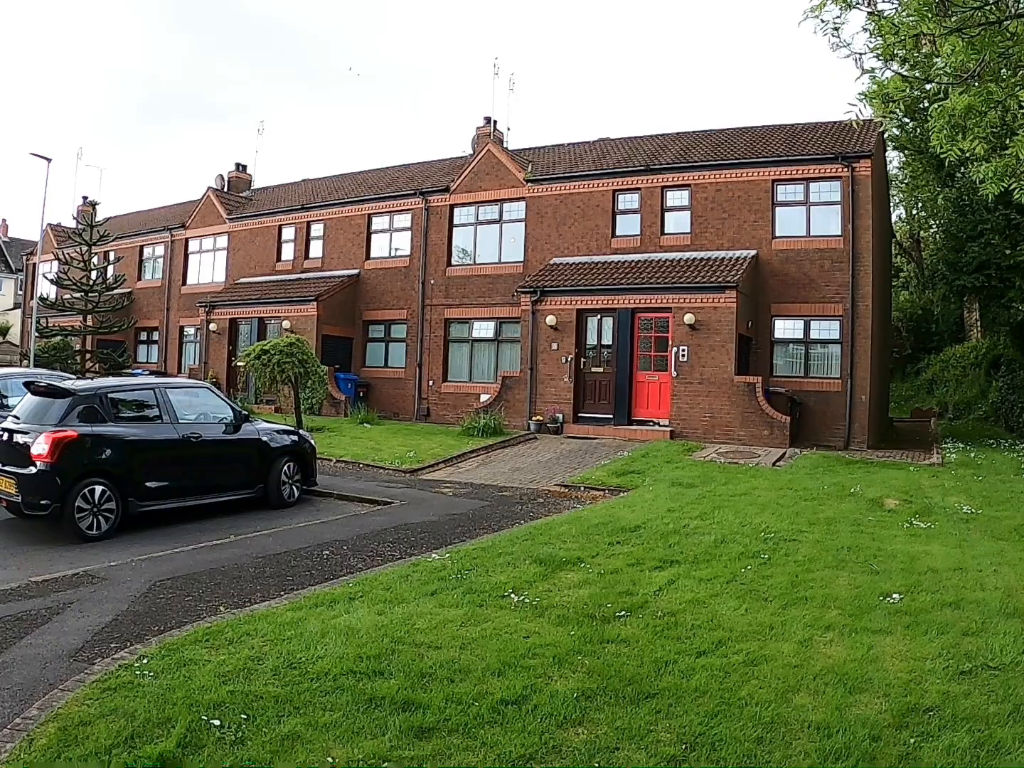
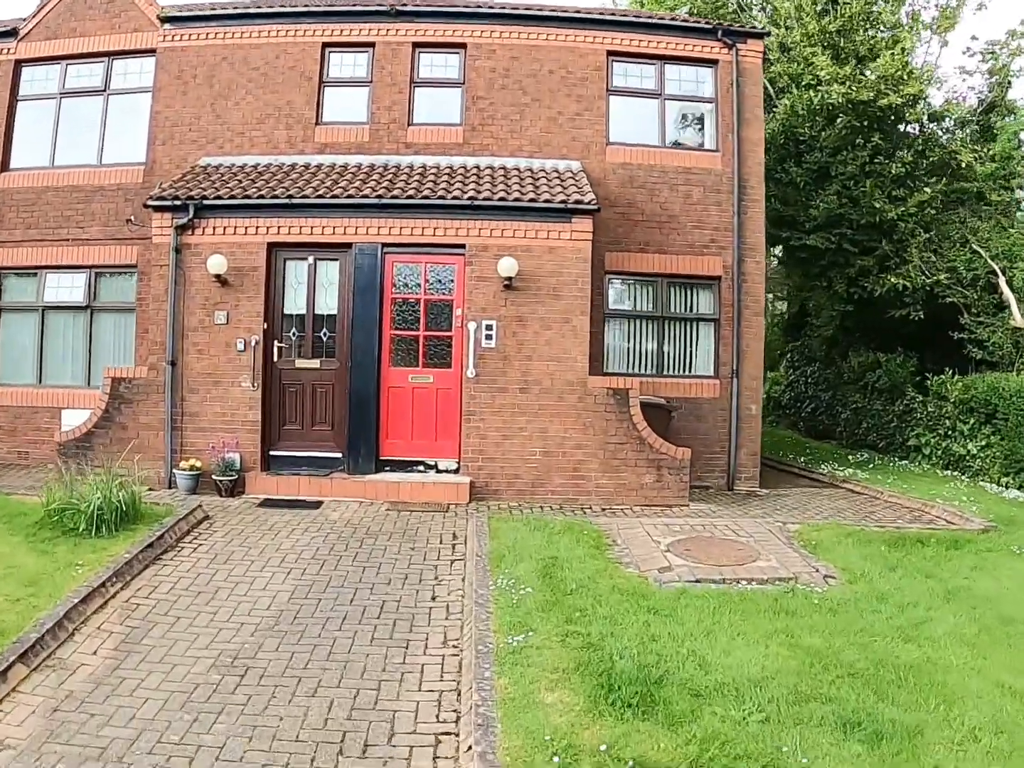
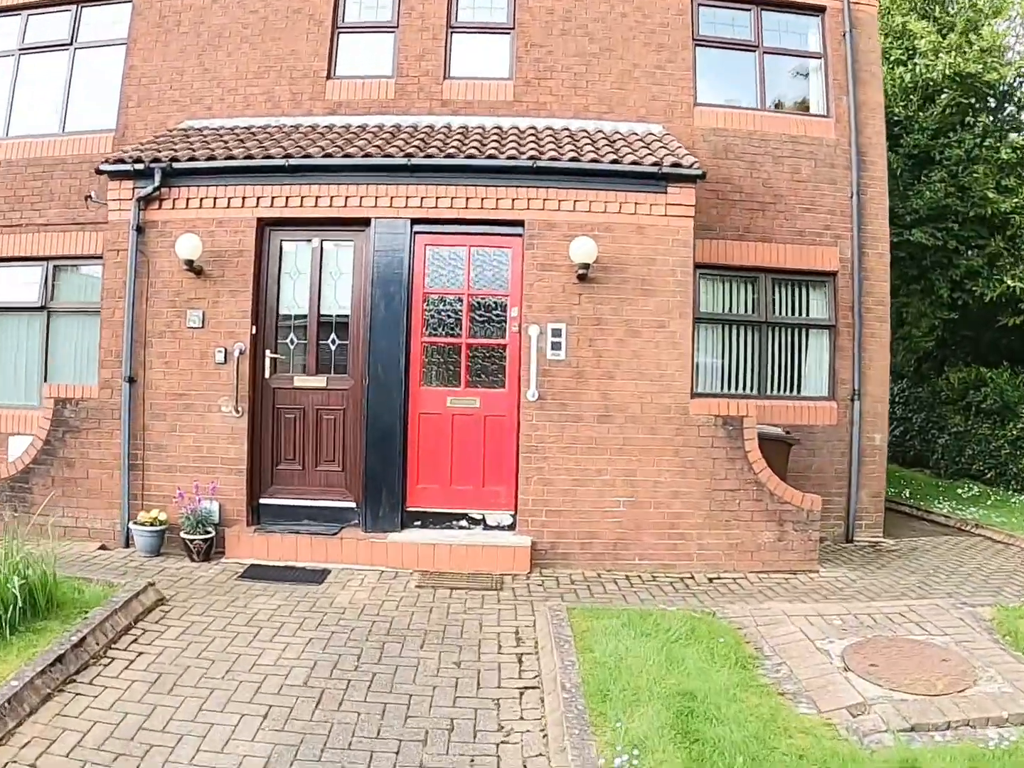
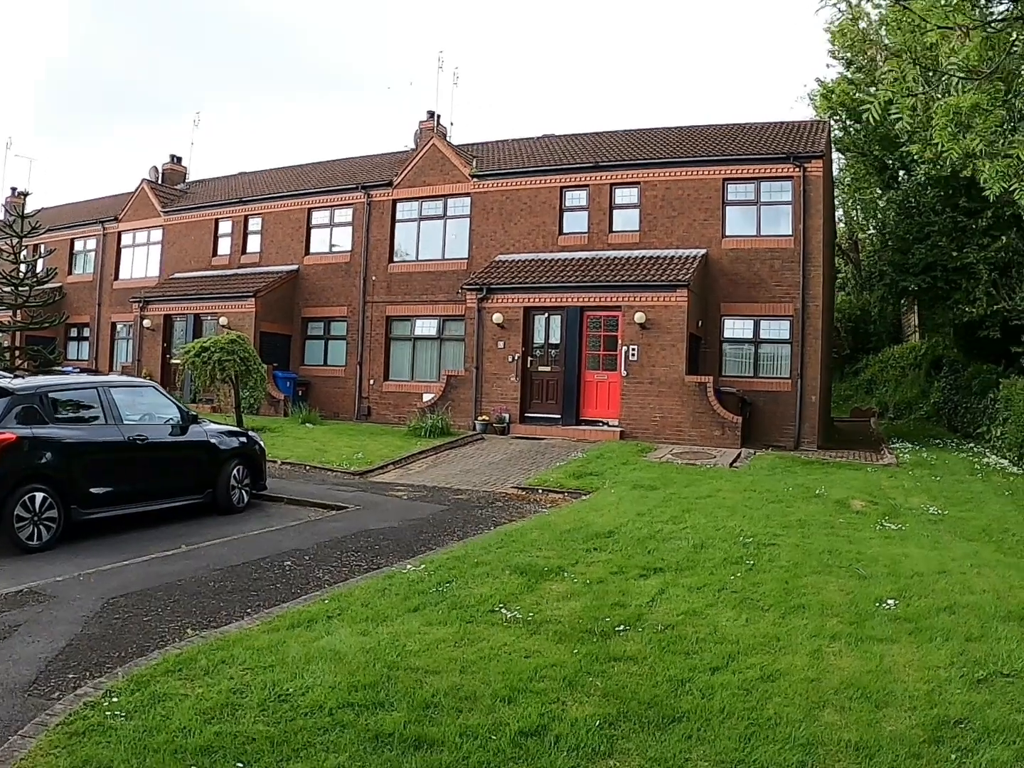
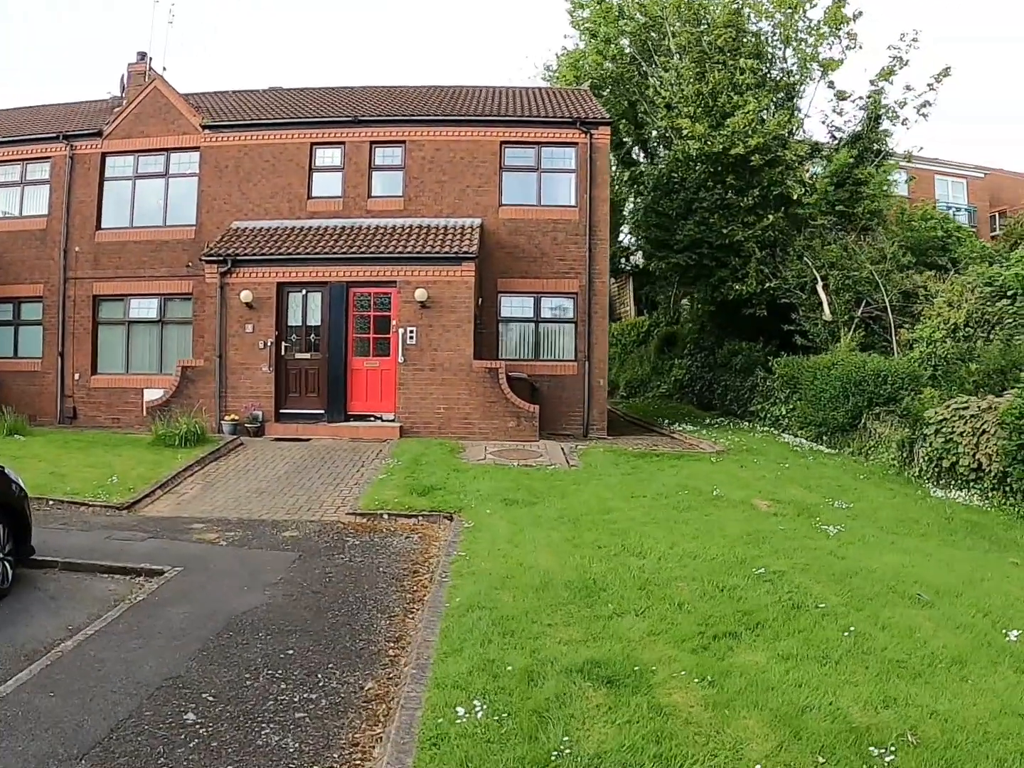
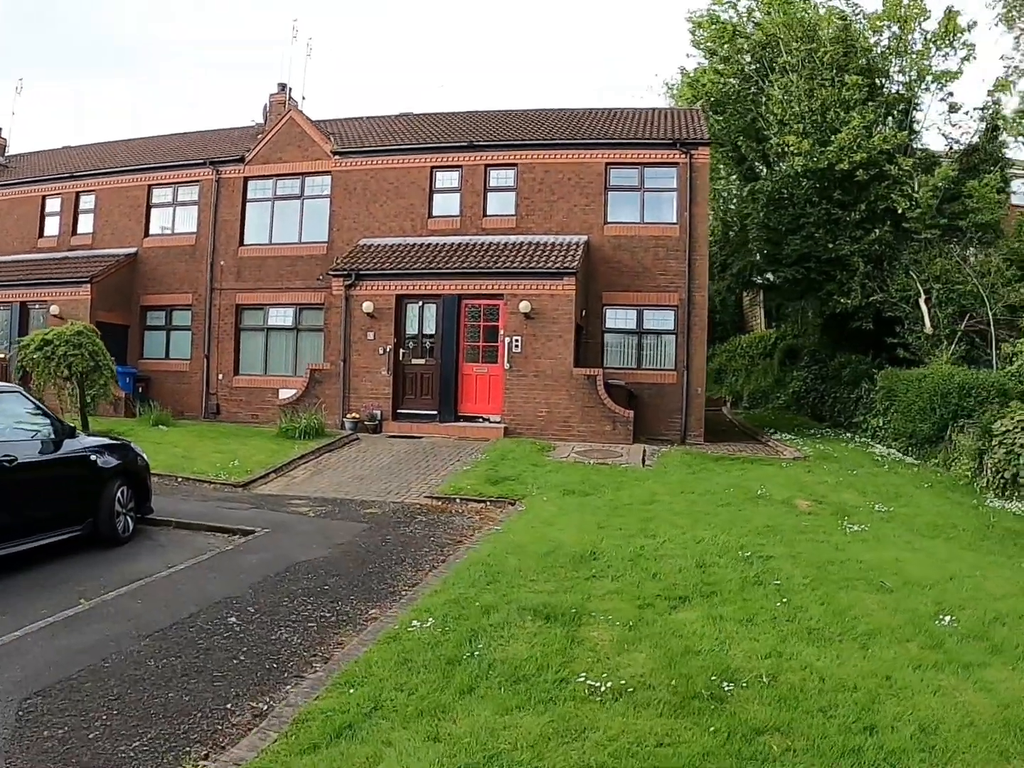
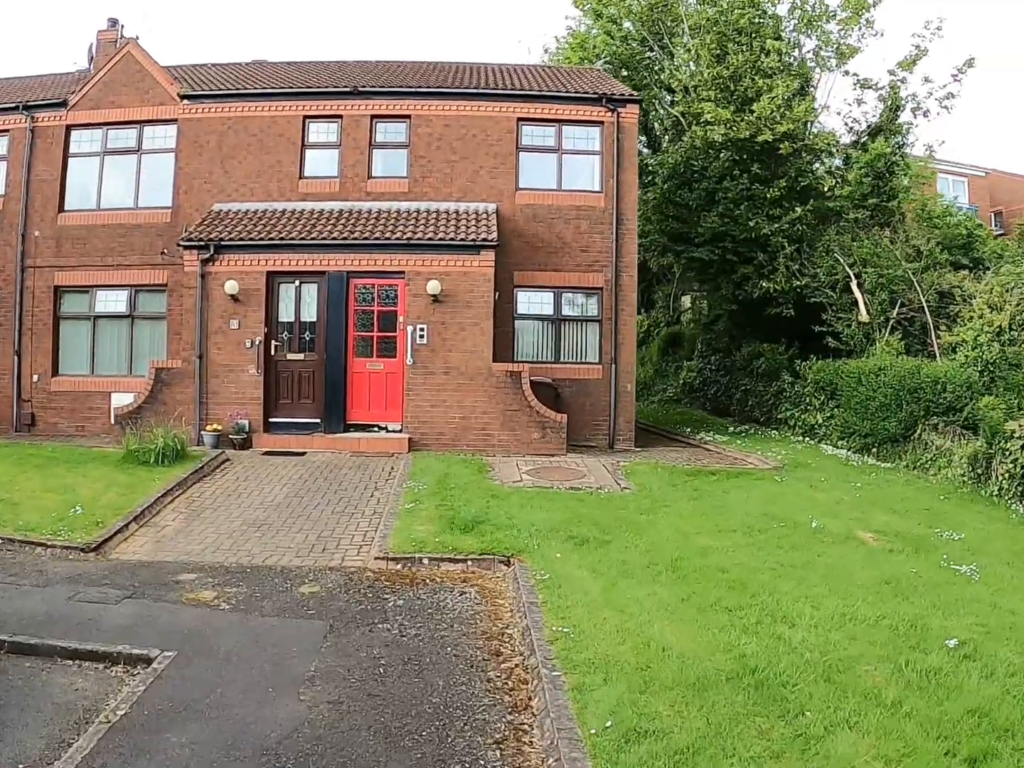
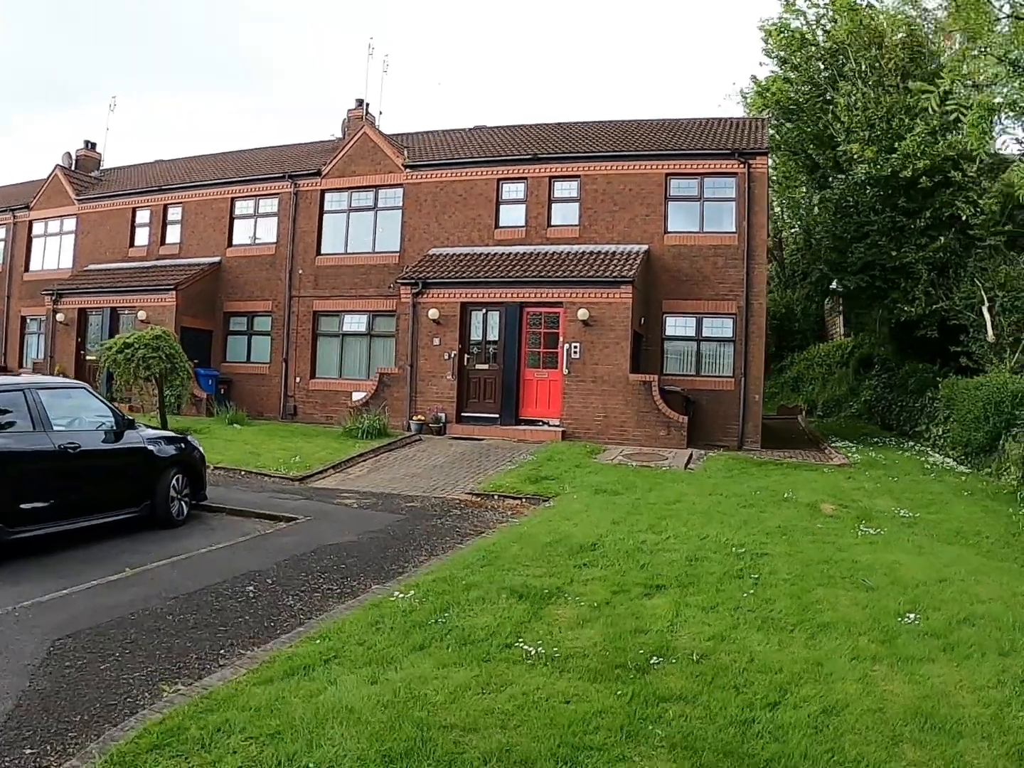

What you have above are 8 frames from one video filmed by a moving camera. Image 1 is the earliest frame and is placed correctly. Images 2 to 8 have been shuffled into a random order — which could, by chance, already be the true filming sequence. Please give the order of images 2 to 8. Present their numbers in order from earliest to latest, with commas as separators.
4, 8, 6, 5, 7, 2, 3
